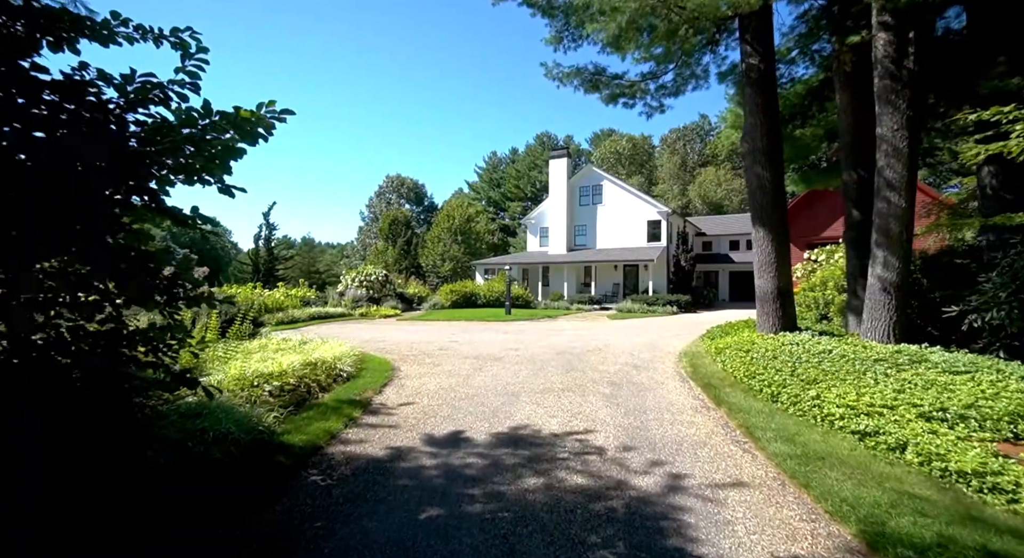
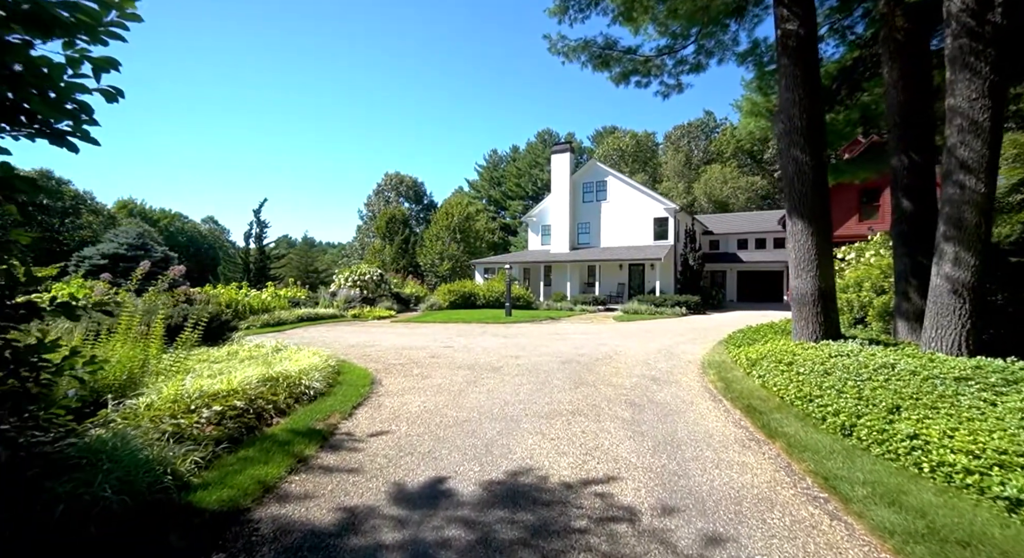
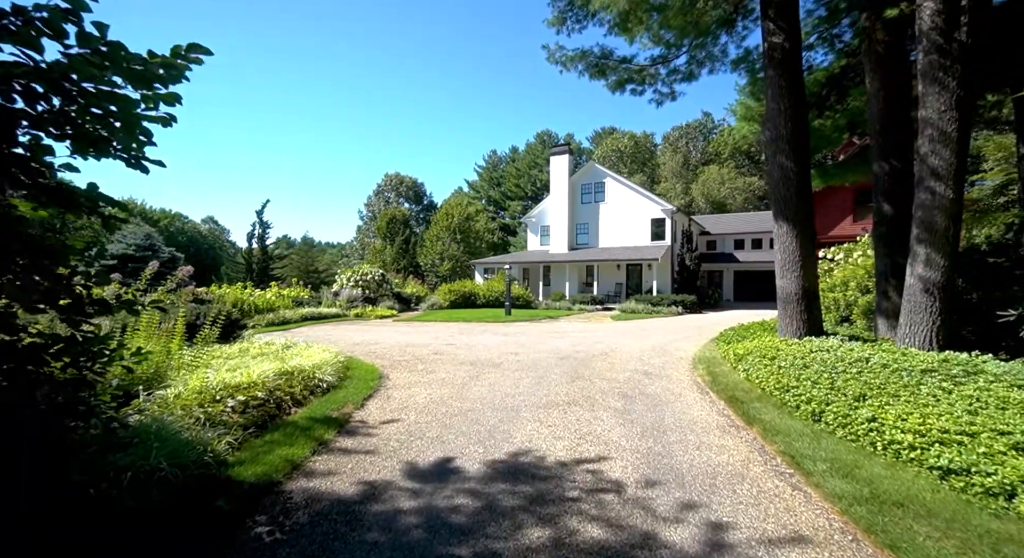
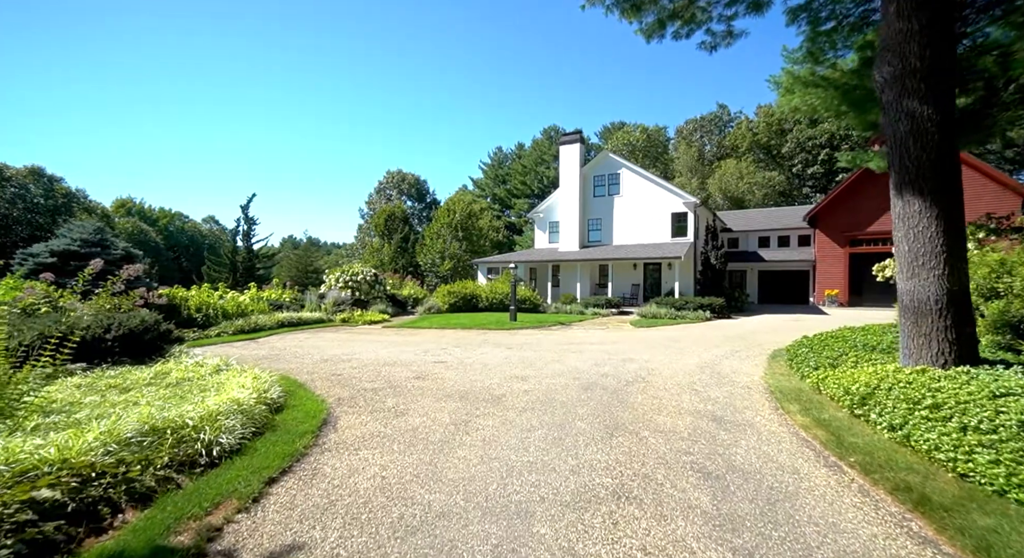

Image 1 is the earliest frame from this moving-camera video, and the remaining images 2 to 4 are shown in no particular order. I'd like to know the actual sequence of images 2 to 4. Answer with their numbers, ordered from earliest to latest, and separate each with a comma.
3, 2, 4
